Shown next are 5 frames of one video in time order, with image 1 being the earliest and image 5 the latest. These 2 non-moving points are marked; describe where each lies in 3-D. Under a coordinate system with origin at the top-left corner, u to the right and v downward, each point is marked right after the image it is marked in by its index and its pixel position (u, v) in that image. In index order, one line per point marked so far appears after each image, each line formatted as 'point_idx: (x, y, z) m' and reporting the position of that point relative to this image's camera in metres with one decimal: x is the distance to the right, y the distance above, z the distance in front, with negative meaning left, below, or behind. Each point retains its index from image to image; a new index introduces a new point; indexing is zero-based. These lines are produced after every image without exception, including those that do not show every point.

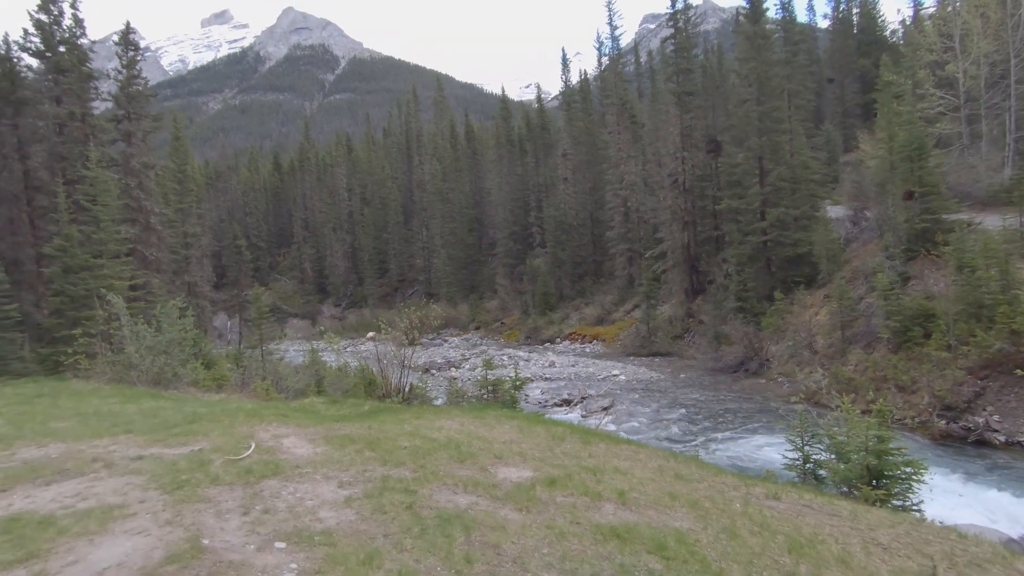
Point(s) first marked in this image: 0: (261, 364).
0: (-6.5, -1.9, +13.9) m
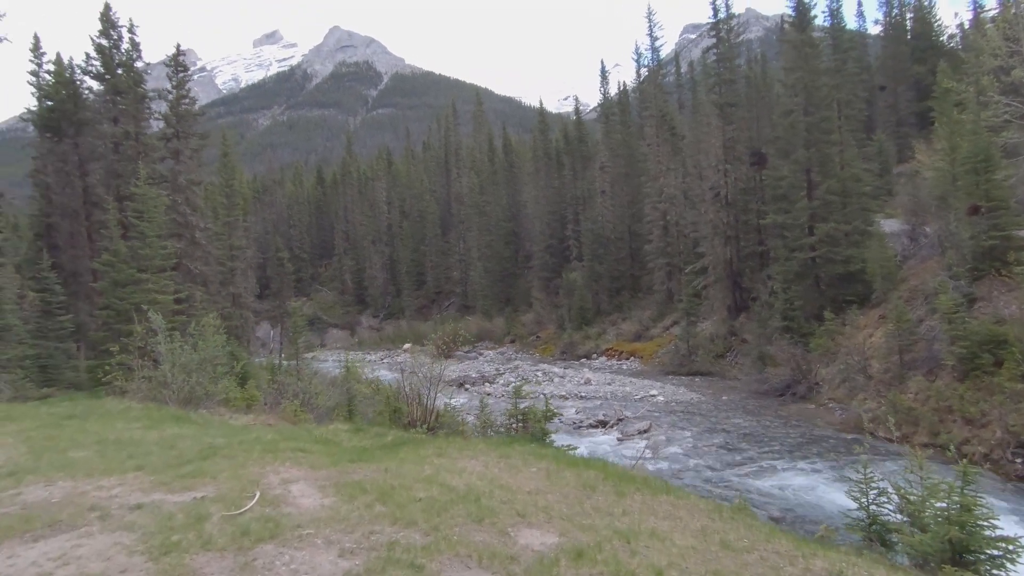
0: (-5.7, -2.4, +13.8) m
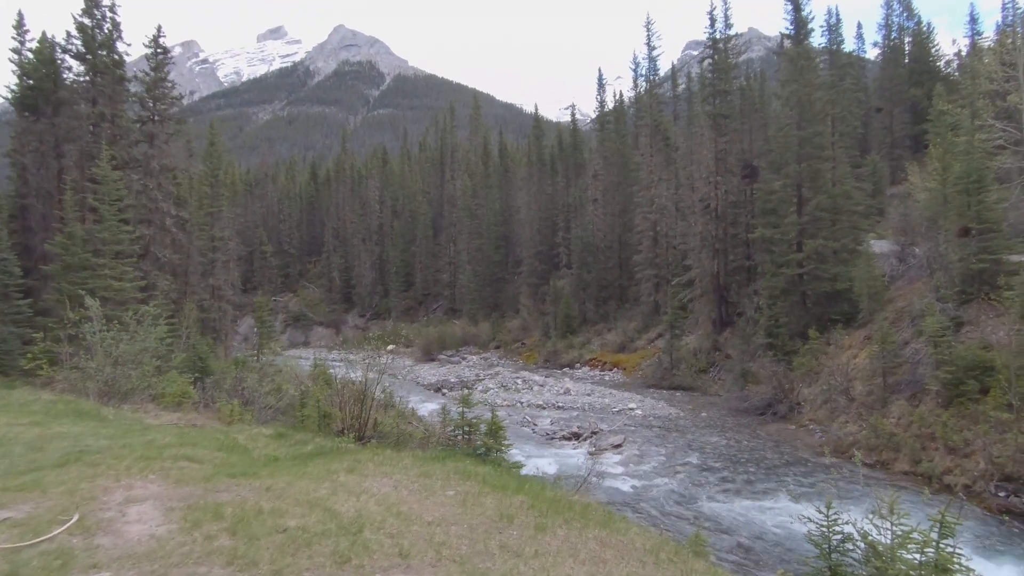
0: (-6.5, -2.2, +13.1) m
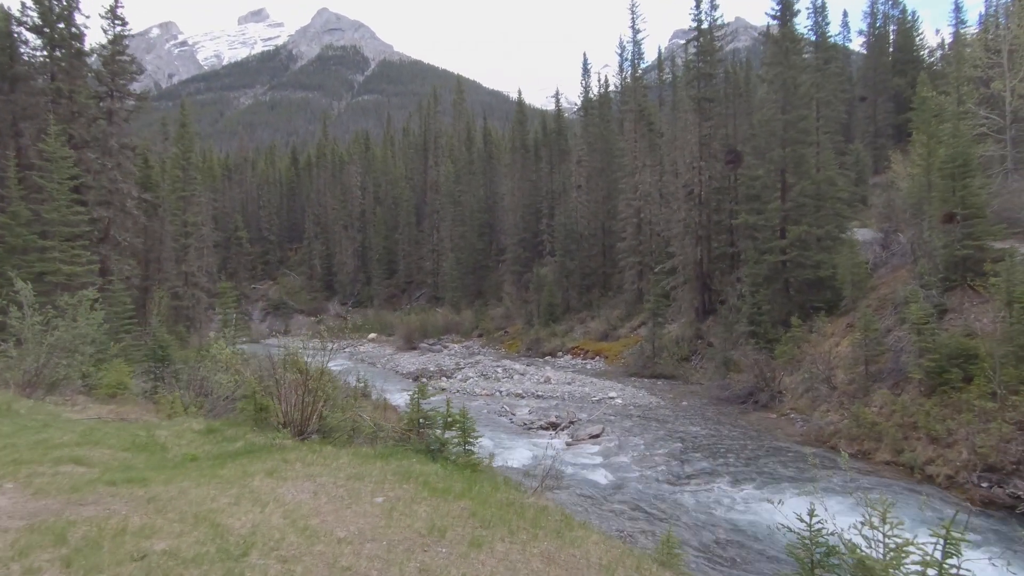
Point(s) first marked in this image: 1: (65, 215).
0: (-7.2, -1.8, +12.3) m
1: (-14.3, +2.4, +17.3) m
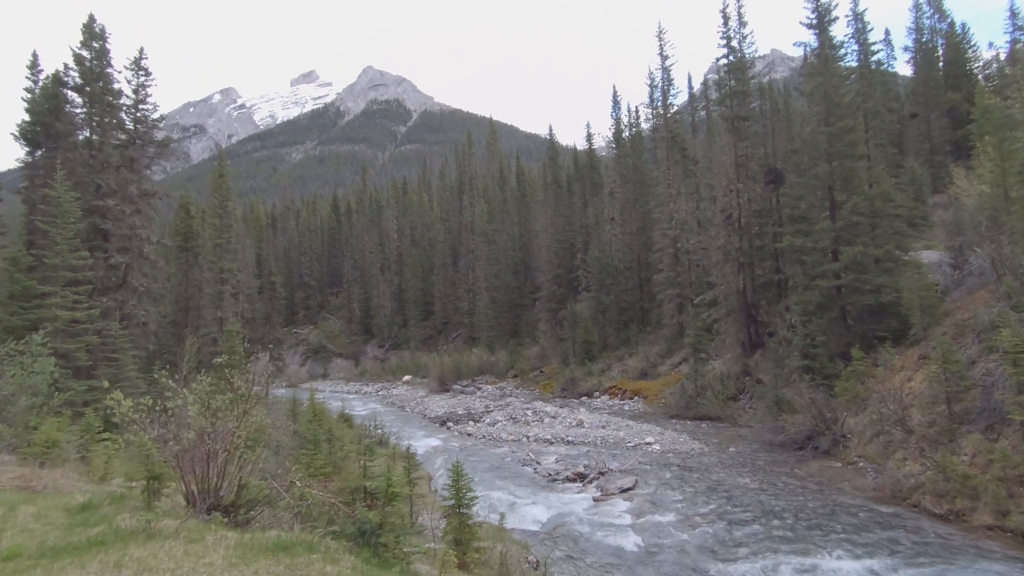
0: (-7.0, -2.7, +11.2) m
1: (-13.8, +0.9, +17.0) m
